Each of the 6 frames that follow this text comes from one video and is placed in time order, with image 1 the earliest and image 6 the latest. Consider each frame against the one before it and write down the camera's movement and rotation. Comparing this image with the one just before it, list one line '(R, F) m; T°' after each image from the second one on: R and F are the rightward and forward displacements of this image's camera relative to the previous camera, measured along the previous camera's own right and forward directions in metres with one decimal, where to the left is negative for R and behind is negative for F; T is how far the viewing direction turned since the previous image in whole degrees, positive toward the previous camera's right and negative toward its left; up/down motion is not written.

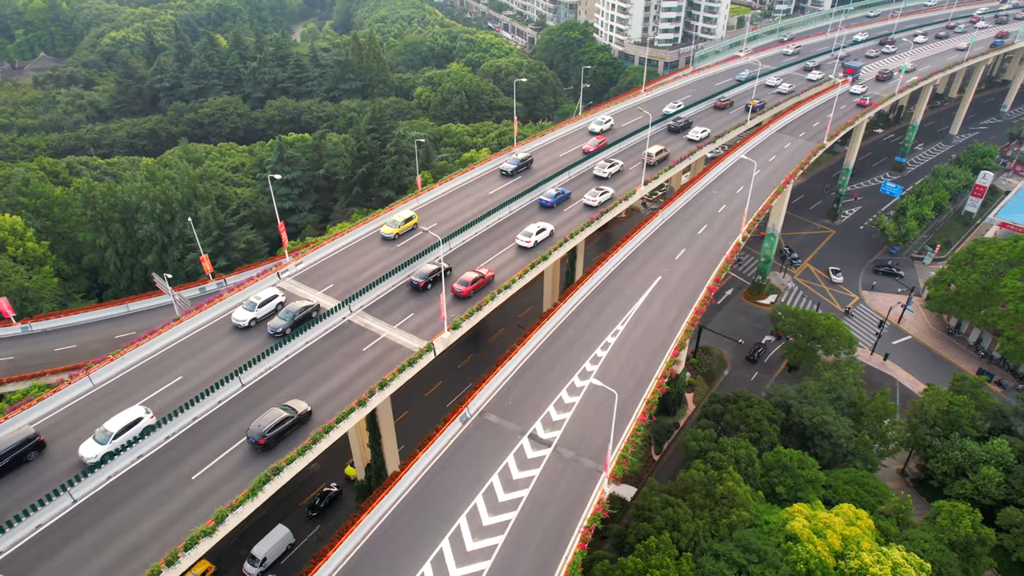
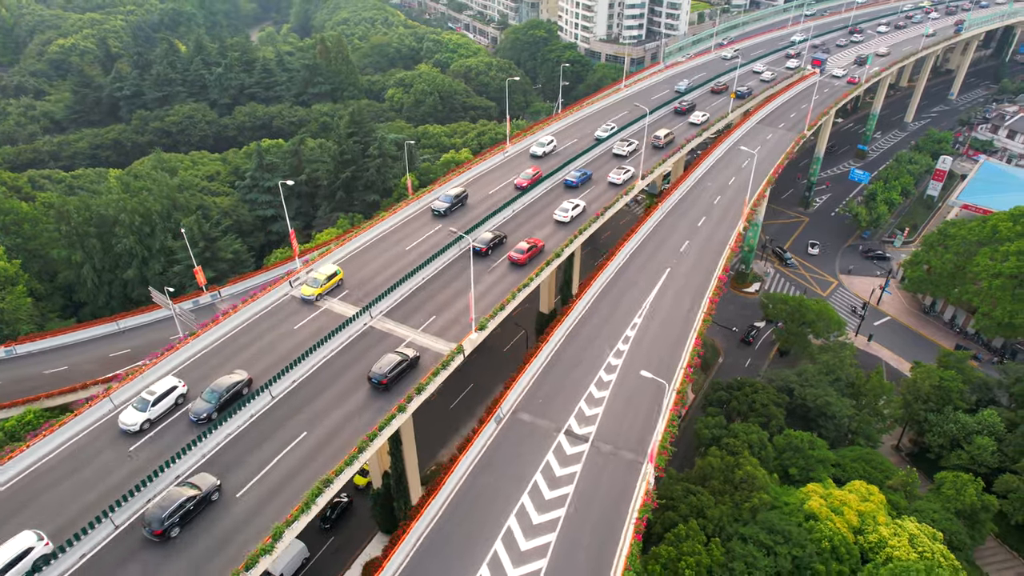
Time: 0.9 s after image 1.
(-3.8, +0.2) m; +4°
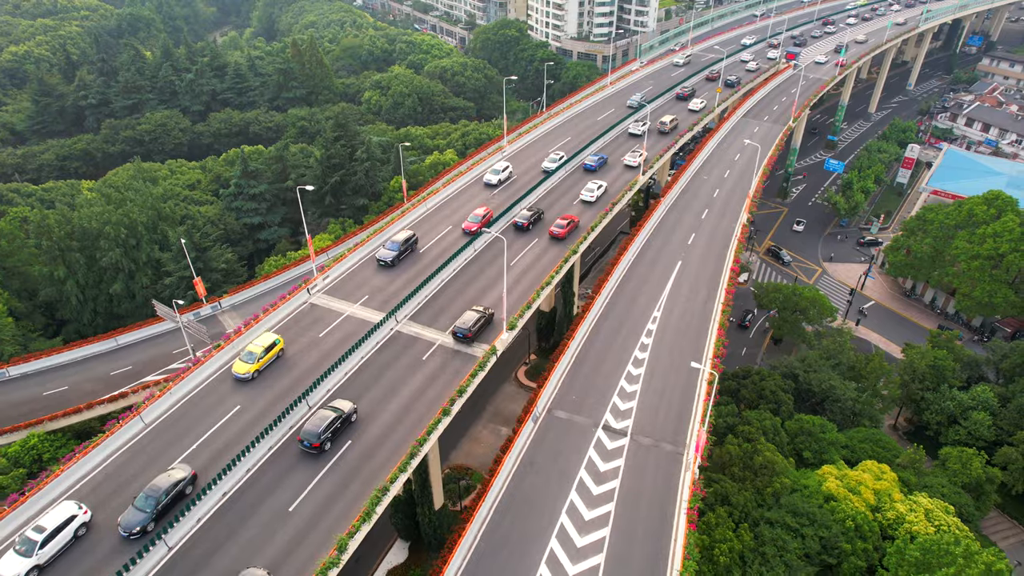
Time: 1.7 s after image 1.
(-3.7, +0.1) m; +3°
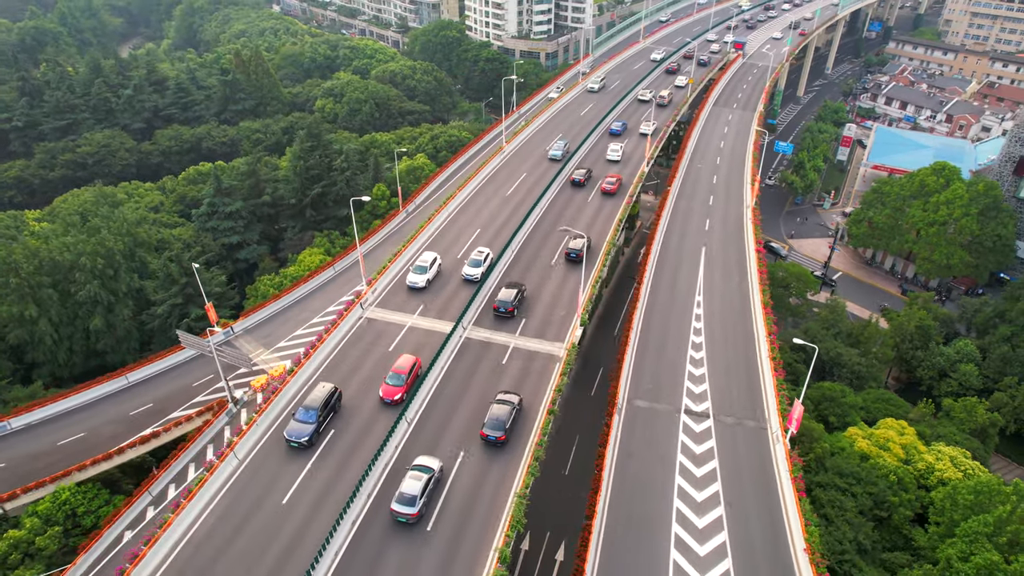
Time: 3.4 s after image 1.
(-8.3, +0.5) m; +7°
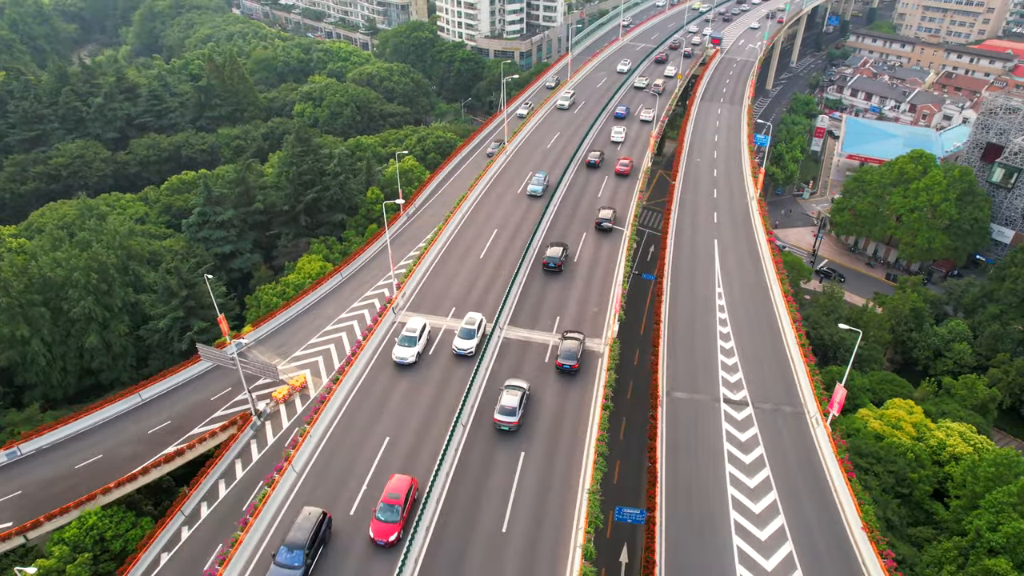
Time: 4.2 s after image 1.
(-4.2, +0.1) m; +3°
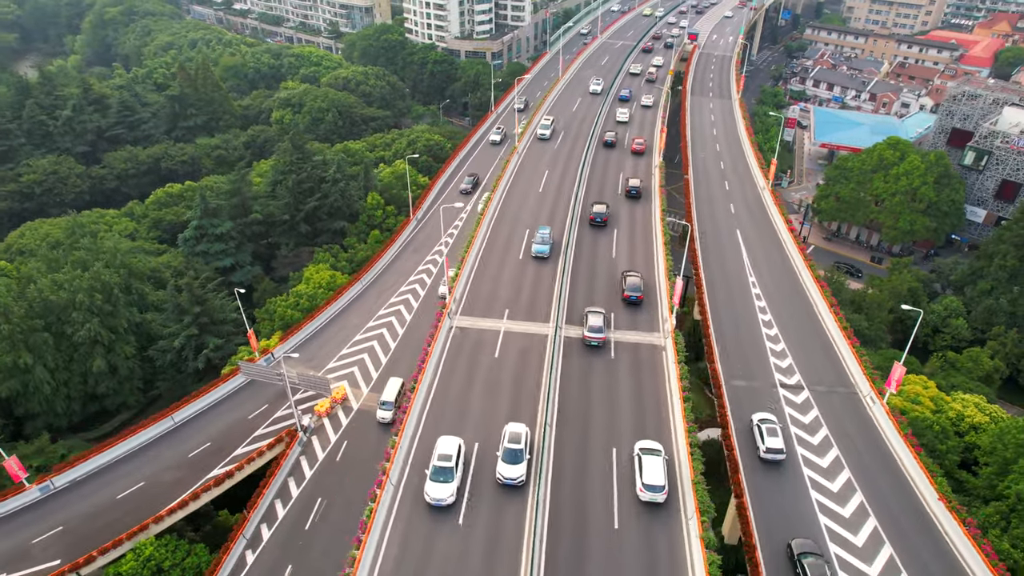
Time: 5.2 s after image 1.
(-6.0, +0.2) m; +4°
